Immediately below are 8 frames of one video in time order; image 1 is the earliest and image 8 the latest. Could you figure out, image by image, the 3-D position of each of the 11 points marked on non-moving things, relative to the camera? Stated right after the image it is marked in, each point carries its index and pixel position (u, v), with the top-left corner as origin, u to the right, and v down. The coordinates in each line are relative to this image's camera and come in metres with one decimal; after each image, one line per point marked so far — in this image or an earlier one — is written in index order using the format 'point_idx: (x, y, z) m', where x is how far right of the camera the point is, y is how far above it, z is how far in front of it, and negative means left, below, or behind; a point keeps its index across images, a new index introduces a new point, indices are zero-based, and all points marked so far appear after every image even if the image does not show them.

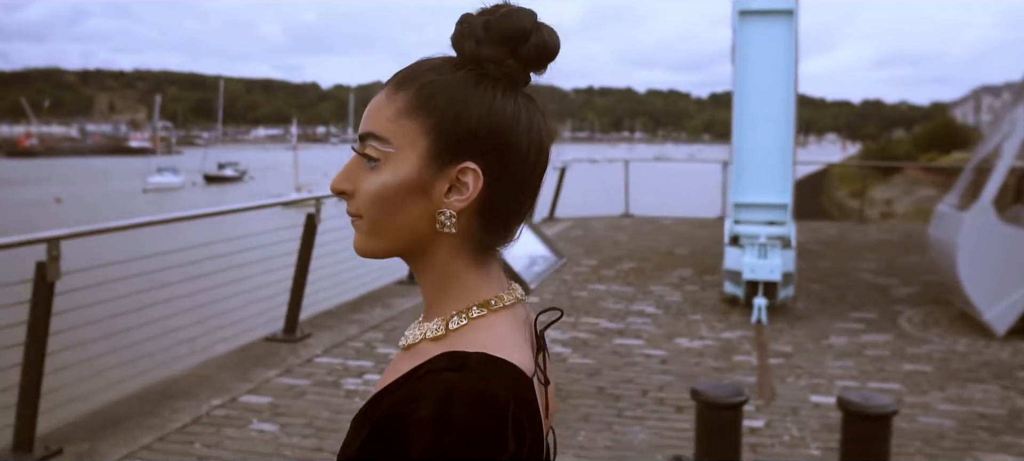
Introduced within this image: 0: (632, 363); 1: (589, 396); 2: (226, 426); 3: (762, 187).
0: (+0.7, -0.8, +5.9) m
1: (+0.4, -0.9, +5.2) m
2: (-1.4, -0.9, +4.7) m
3: (+2.0, +0.3, +7.9) m
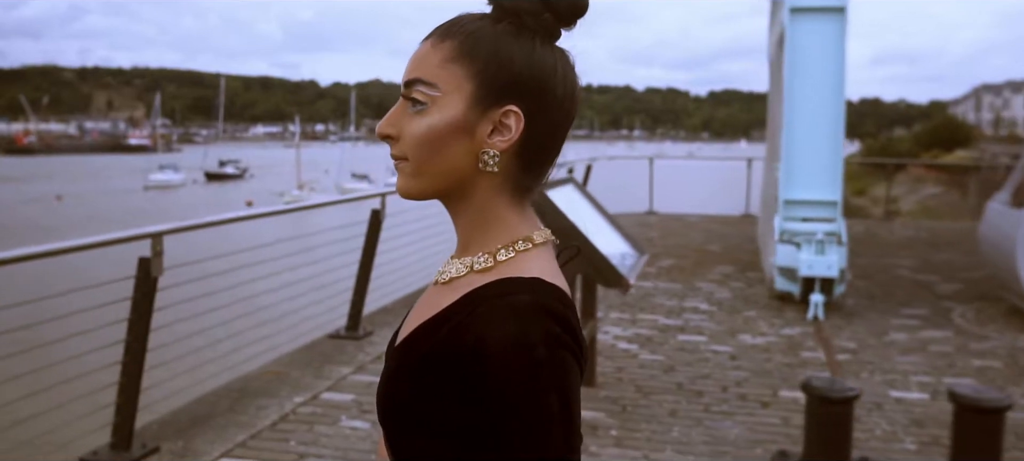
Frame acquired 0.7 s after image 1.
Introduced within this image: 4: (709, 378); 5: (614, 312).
0: (+1.1, -0.8, +5.9) m
1: (+0.8, -0.9, +5.2) m
2: (-0.9, -0.9, +4.7) m
3: (+2.4, +0.4, +7.9) m
4: (+1.1, -0.8, +5.6) m
5: (+0.7, -0.6, +7.3) m
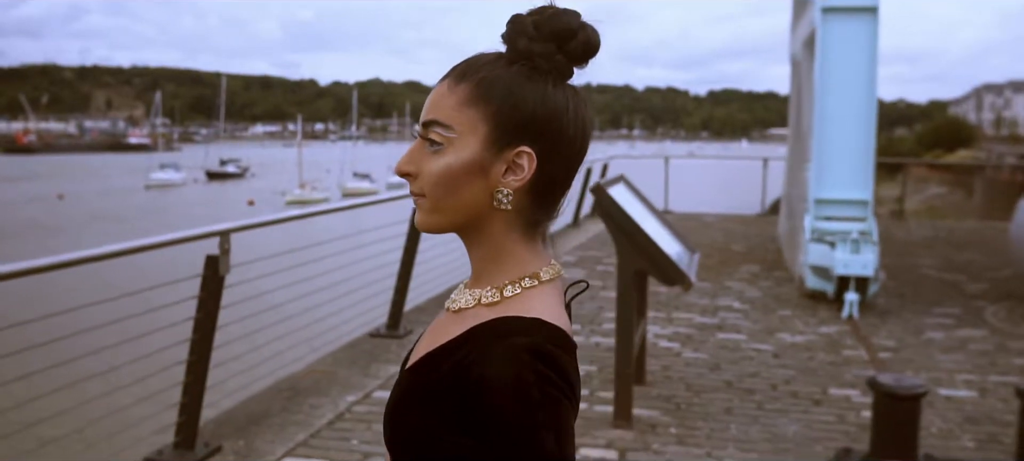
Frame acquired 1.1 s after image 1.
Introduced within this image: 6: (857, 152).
0: (+1.4, -0.8, +6.0) m
1: (+1.1, -0.9, +5.3) m
2: (-0.6, -0.9, +4.7) m
3: (+2.6, +0.4, +7.9) m
4: (+1.4, -0.8, +5.6) m
5: (+1.0, -0.6, +7.3) m
6: (+2.8, +0.6, +7.9) m
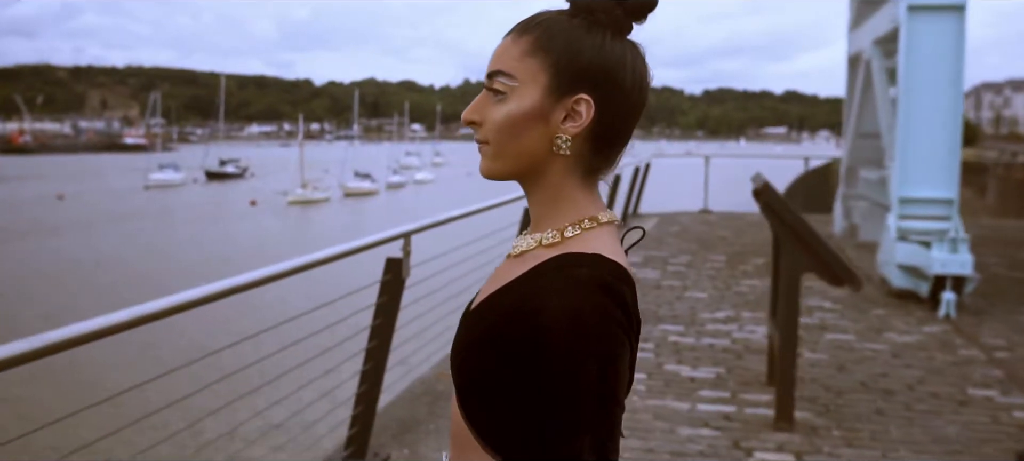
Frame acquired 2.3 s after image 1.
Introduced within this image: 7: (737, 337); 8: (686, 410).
0: (+2.1, -0.8, +5.9) m
1: (+1.8, -0.9, +5.2) m
2: (+0.1, -0.9, +4.6) m
3: (+3.3, +0.4, +7.9) m
4: (+2.1, -0.8, +5.5) m
5: (+1.7, -0.6, +7.3) m
6: (+3.4, +0.6, +7.8) m
7: (+1.5, -0.7, +6.5) m
8: (+0.9, -0.9, +4.8) m
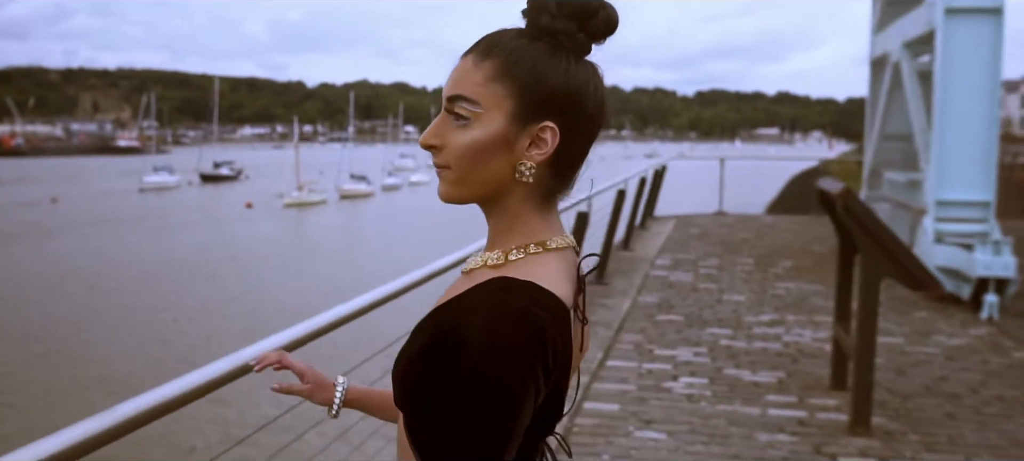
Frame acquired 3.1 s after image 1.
0: (+2.5, -0.8, +5.9) m
1: (+2.2, -0.9, +5.2) m
2: (+0.4, -0.9, +4.6) m
3: (+3.6, +0.4, +7.9) m
4: (+2.5, -0.8, +5.6) m
5: (+2.0, -0.6, +7.3) m
6: (+3.7, +0.6, +7.9) m
7: (+1.8, -0.7, +6.5) m
8: (+1.2, -0.9, +4.8) m
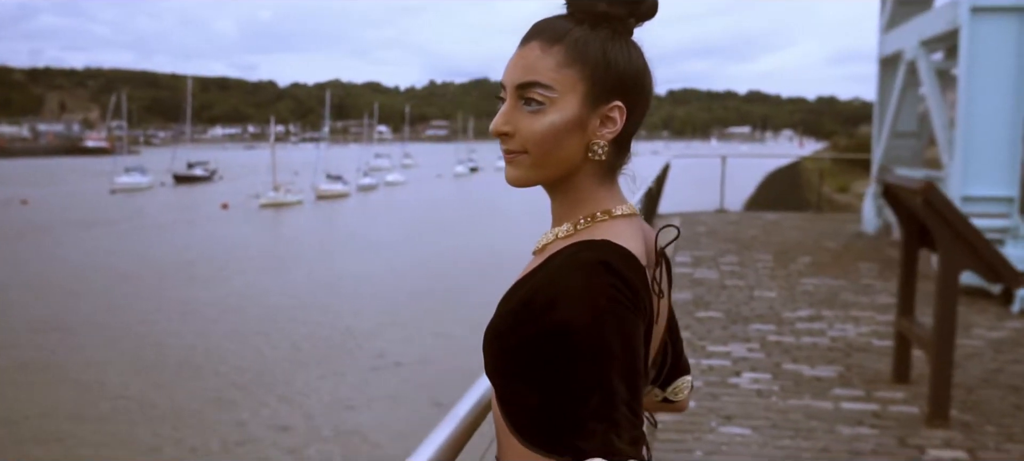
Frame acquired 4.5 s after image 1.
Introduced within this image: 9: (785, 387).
0: (+2.8, -0.8, +6.0) m
1: (+2.6, -0.8, +5.3) m
2: (+0.8, -0.9, +4.6) m
3: (+3.9, +0.4, +8.1) m
4: (+2.8, -0.8, +5.6) m
5: (+2.3, -0.6, +7.4) m
6: (+4.0, +0.7, +8.0) m
7: (+2.1, -0.7, +6.5) m
8: (+1.6, -0.9, +4.9) m
9: (+1.5, -0.8, +5.3) m
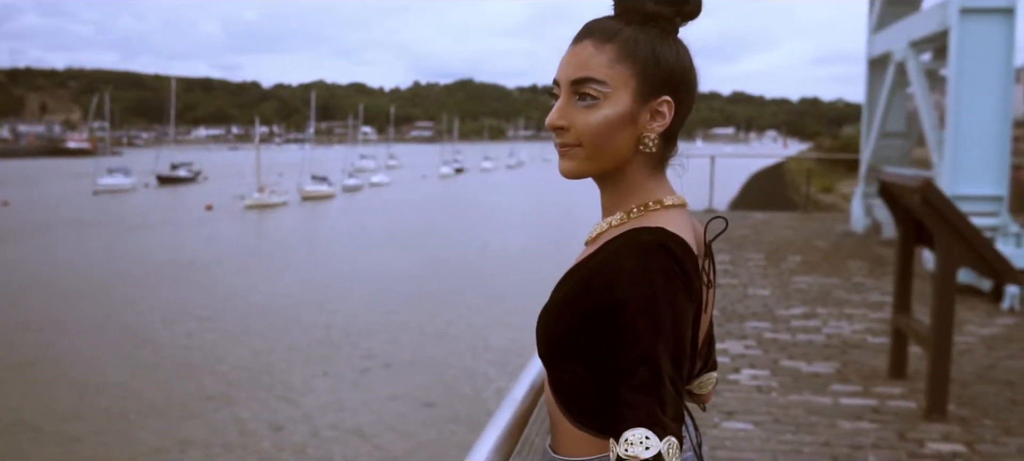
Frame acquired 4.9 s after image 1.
0: (+2.8, -0.7, +6.1) m
1: (+2.6, -0.8, +5.4) m
2: (+0.9, -0.9, +4.7) m
3: (+3.9, +0.4, +8.2) m
4: (+2.8, -0.8, +5.7) m
5: (+2.3, -0.6, +7.4) m
6: (+4.0, +0.7, +8.1) m
7: (+2.1, -0.7, +6.6) m
8: (+1.6, -0.9, +4.9) m
9: (+1.5, -0.8, +5.4) m
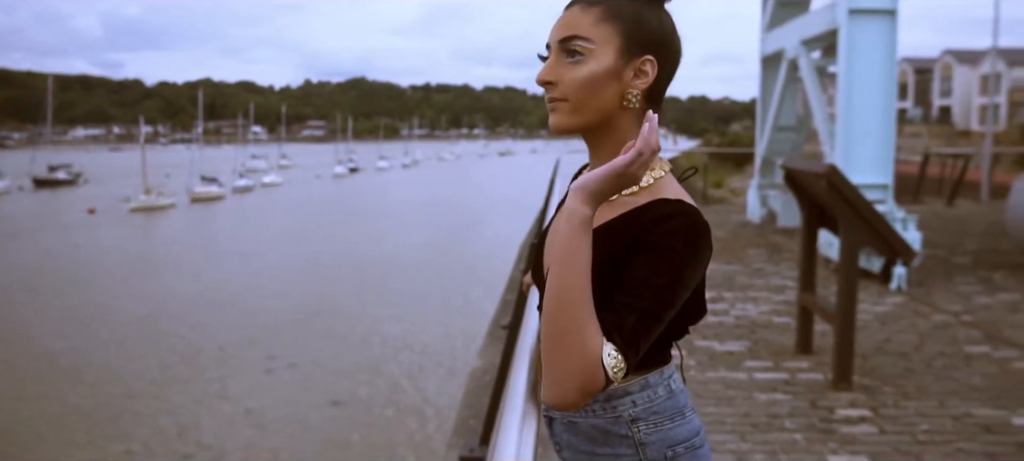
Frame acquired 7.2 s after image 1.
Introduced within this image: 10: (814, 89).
0: (+2.3, -0.6, +6.6) m
1: (+2.2, -0.7, +5.8) m
2: (+0.5, -0.9, +4.9) m
3: (+3.1, +0.5, +8.7) m
4: (+2.4, -0.7, +6.2) m
5: (+1.7, -0.5, +7.8) m
6: (+3.2, +0.8, +8.7) m
7: (+1.6, -0.6, +7.0) m
8: (+1.3, -0.8, +5.3) m
9: (+1.1, -0.8, +5.7) m
10: (+2.9, +1.4, +9.6) m
